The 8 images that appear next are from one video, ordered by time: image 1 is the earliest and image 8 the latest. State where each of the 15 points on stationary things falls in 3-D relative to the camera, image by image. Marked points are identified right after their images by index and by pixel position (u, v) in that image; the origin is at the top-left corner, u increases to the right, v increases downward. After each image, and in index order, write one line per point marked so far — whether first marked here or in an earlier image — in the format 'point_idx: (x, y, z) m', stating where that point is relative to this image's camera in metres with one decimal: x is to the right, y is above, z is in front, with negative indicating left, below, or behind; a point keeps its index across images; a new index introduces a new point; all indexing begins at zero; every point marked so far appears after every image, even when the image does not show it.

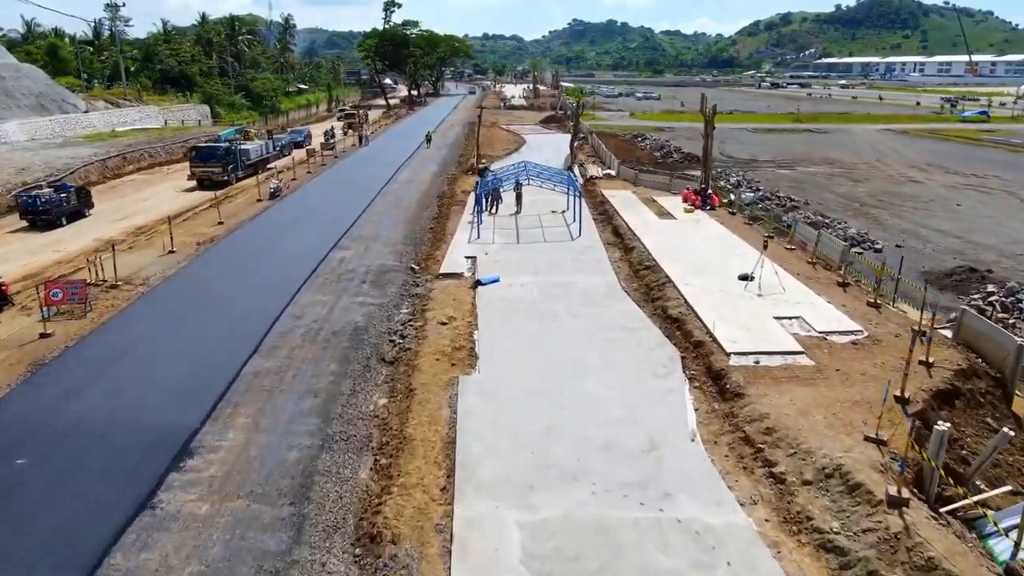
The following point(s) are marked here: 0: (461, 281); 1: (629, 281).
0: (-1.3, +0.1, +18.4) m
1: (+3.0, +0.2, +17.8) m
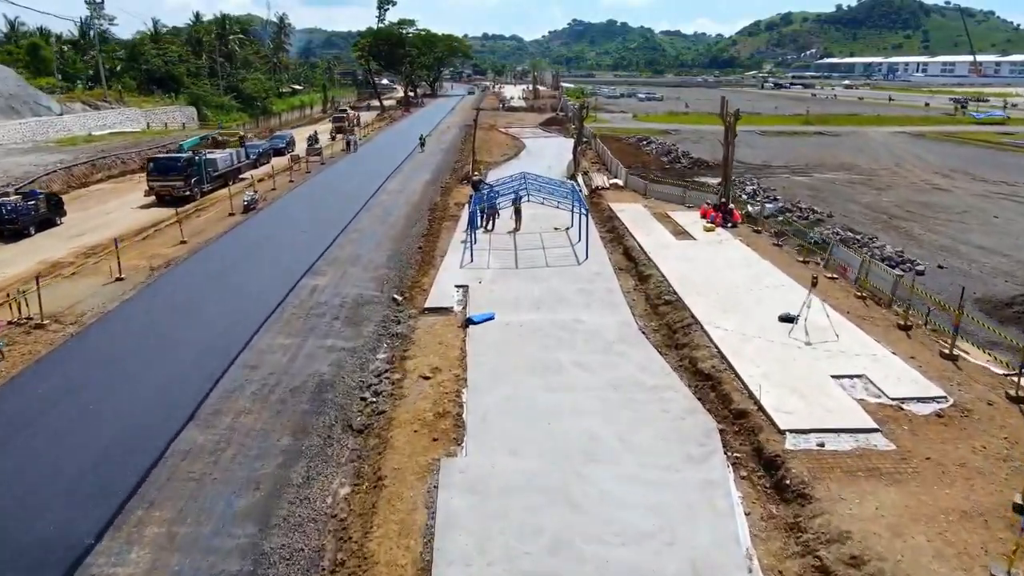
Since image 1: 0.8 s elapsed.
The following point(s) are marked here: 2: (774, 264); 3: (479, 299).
0: (-1.4, -0.7, +15.8) m
1: (+2.9, -0.7, +15.1) m
2: (+6.7, +0.6, +17.9) m
3: (-0.8, -0.3, +16.7) m
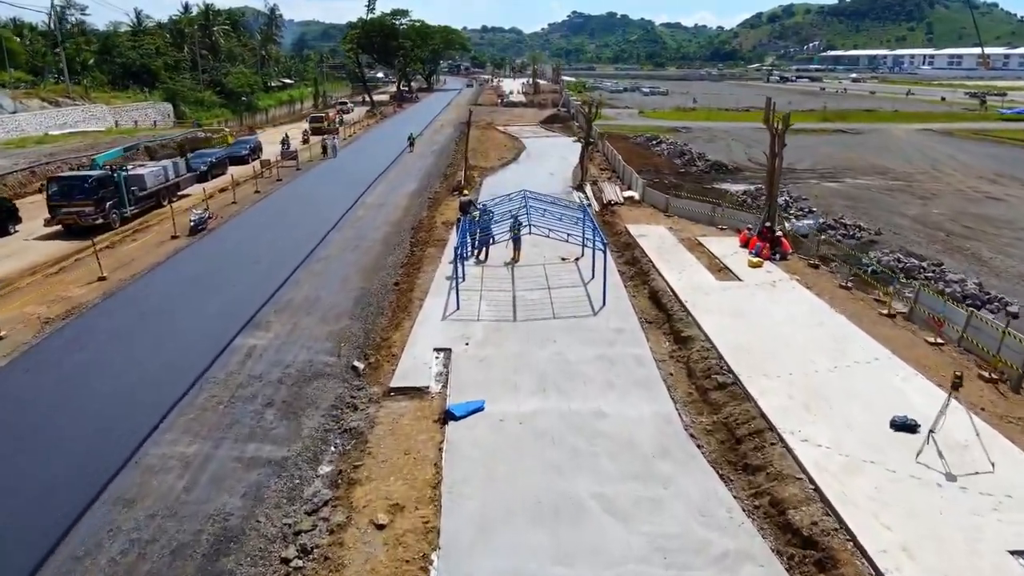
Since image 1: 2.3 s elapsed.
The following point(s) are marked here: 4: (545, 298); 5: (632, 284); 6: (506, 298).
0: (-1.4, -1.9, +11.6) m
1: (+2.9, -1.9, +10.9) m
2: (+6.7, -0.6, +13.7) m
3: (-0.9, -1.5, +12.5) m
4: (+0.8, -0.2, +16.2) m
5: (+2.9, +0.1, +16.7) m
6: (-0.1, -0.3, +16.2) m
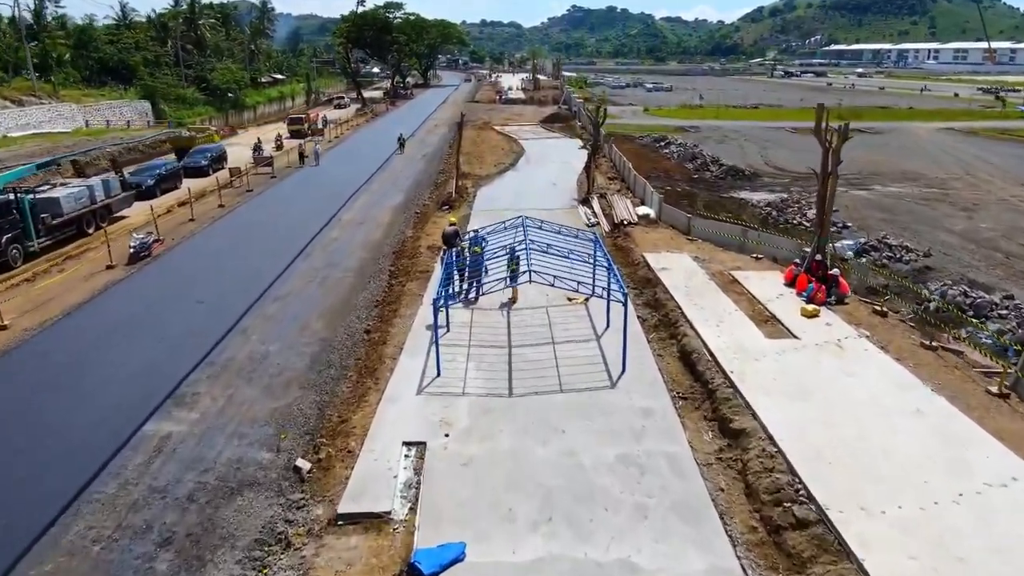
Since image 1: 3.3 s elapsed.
0: (-1.5, -3.0, +8.3) m
1: (+2.8, -3.0, +7.6) m
2: (+6.6, -1.7, +10.4) m
3: (-0.9, -2.6, +9.1) m
4: (+0.7, -1.3, +12.9) m
5: (+2.8, -1.0, +13.4) m
6: (-0.2, -1.3, +12.9) m
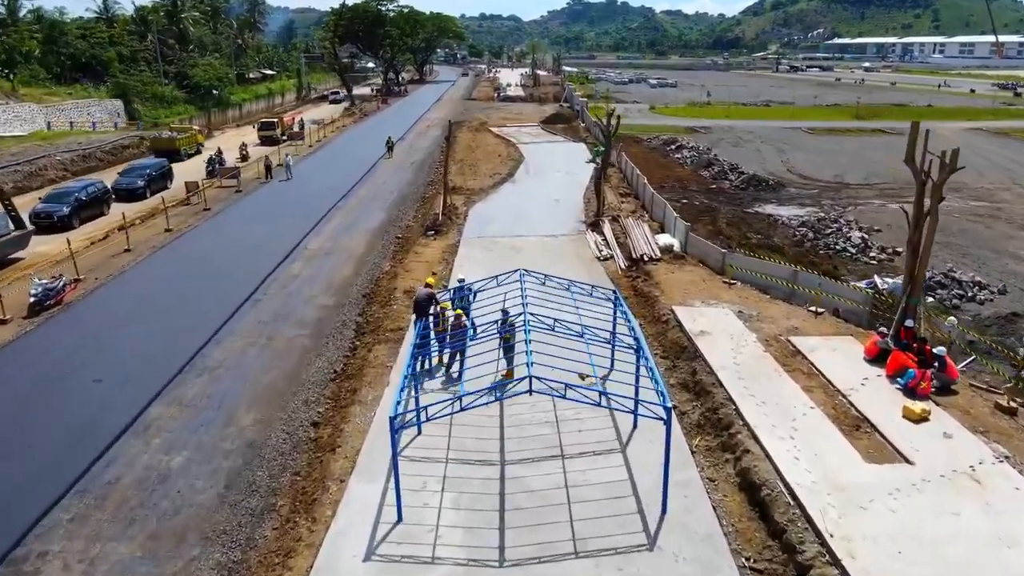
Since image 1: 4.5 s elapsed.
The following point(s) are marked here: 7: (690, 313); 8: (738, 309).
0: (-1.6, -4.4, +4.6) m
1: (+2.7, -4.4, +3.9) m
2: (+6.5, -3.0, +6.7) m
3: (-1.0, -4.0, +5.4) m
4: (+0.6, -2.6, +9.1) m
5: (+2.7, -2.3, +9.6) m
6: (-0.3, -2.6, +9.2) m
7: (+3.5, -0.5, +14.0) m
8: (+4.6, -0.4, +14.3) m
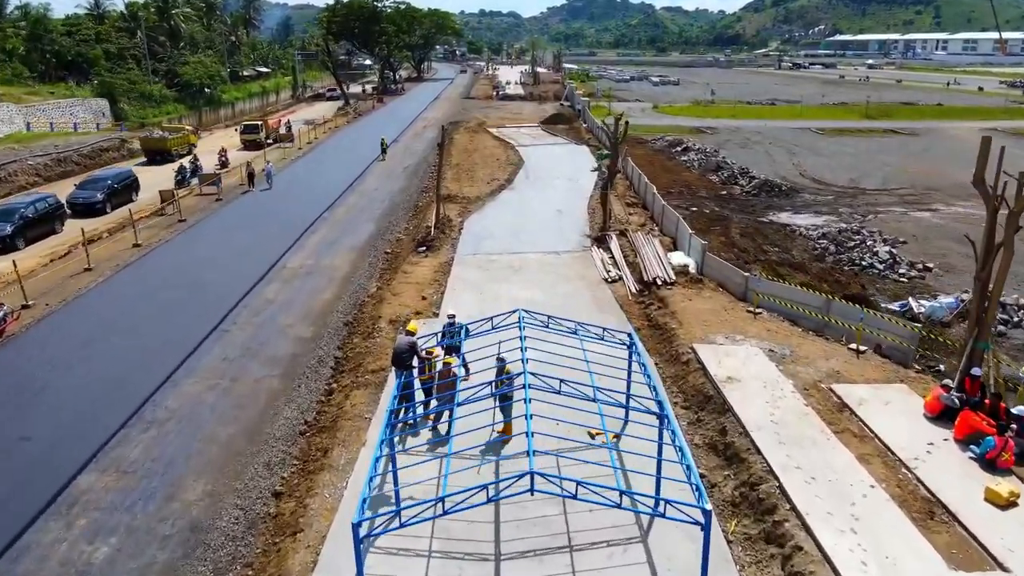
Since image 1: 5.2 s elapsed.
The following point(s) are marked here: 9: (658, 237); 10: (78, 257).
0: (-1.6, -5.0, +2.8) m
1: (+2.7, -5.1, +2.1) m
2: (+6.5, -3.7, +4.9) m
3: (-1.1, -4.6, +3.6) m
4: (+0.6, -3.2, +7.4) m
5: (+2.6, -2.9, +7.8) m
6: (-0.3, -3.3, +7.4) m
7: (+3.5, -1.1, +12.2) m
8: (+4.6, -1.1, +12.5) m
9: (+4.1, +1.4, +19.5) m
10: (-11.8, +0.9, +19.2) m
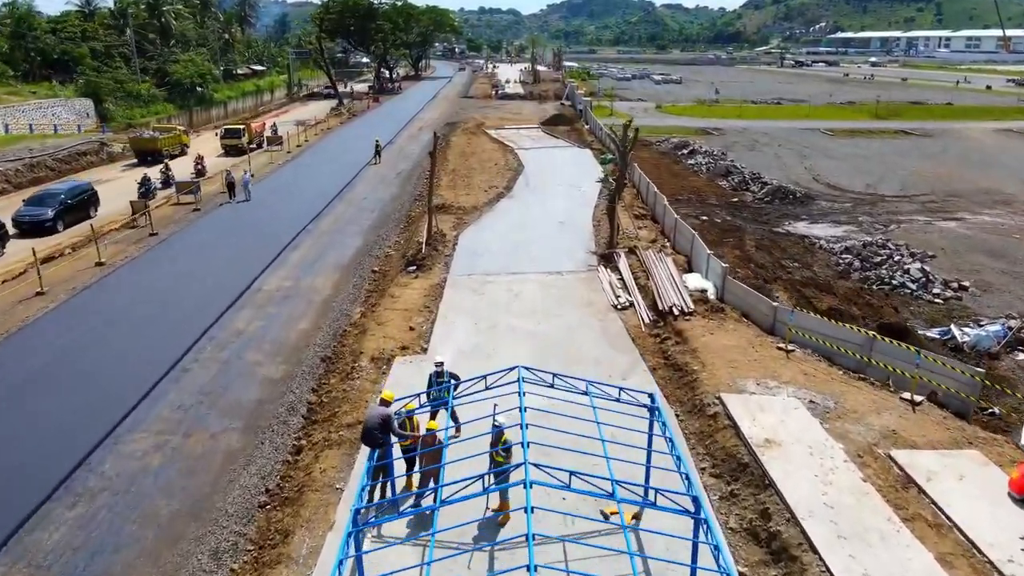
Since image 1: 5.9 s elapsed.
0: (-1.7, -5.7, +1.0) m
1: (+2.6, -5.7, +0.4) m
2: (+6.4, -4.3, +3.2) m
3: (-1.1, -5.3, +1.9) m
4: (+0.5, -3.9, +5.6) m
5: (+2.6, -3.6, +6.1) m
6: (-0.4, -3.9, +5.6) m
7: (+3.5, -1.8, +10.5) m
8: (+4.5, -1.7, +10.7) m
9: (+4.1, +0.8, +17.8) m
10: (-11.8, +0.2, +17.4) m
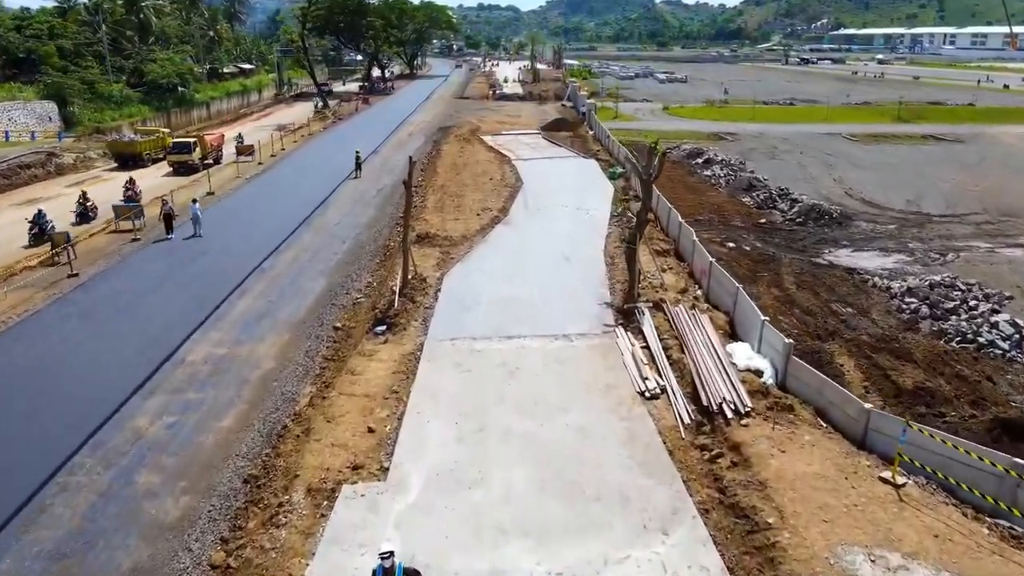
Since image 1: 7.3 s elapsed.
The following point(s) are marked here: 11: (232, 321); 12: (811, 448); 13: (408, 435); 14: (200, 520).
0: (-1.8, -7.1, -2.7) m
1: (+2.5, -7.1, -3.3) m
2: (+6.4, -5.7, -0.6) m
3: (-1.2, -6.7, -1.8) m
4: (+0.5, -5.3, +1.9) m
5: (+2.5, -5.0, +2.3) m
6: (-0.4, -5.3, +1.9) m
7: (+3.4, -3.1, +6.7) m
8: (+4.5, -3.0, +7.0) m
9: (+4.0, -0.5, +14.0) m
10: (-11.9, -1.1, +13.7) m
11: (-6.0, -0.7, +15.2) m
12: (+4.2, -2.2, +9.7) m
13: (-1.6, -2.3, +10.7) m
14: (-4.0, -3.0, +9.2) m
